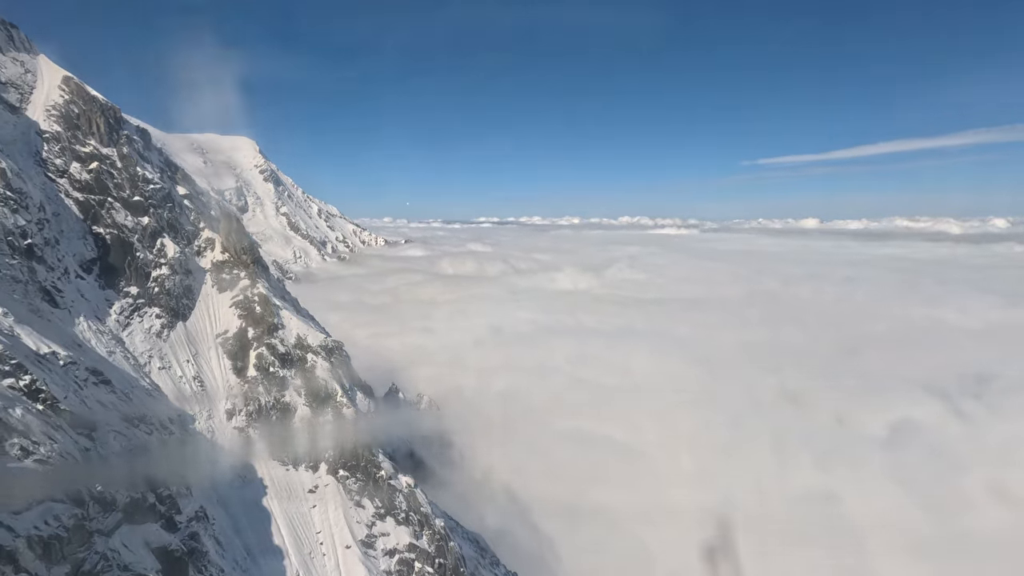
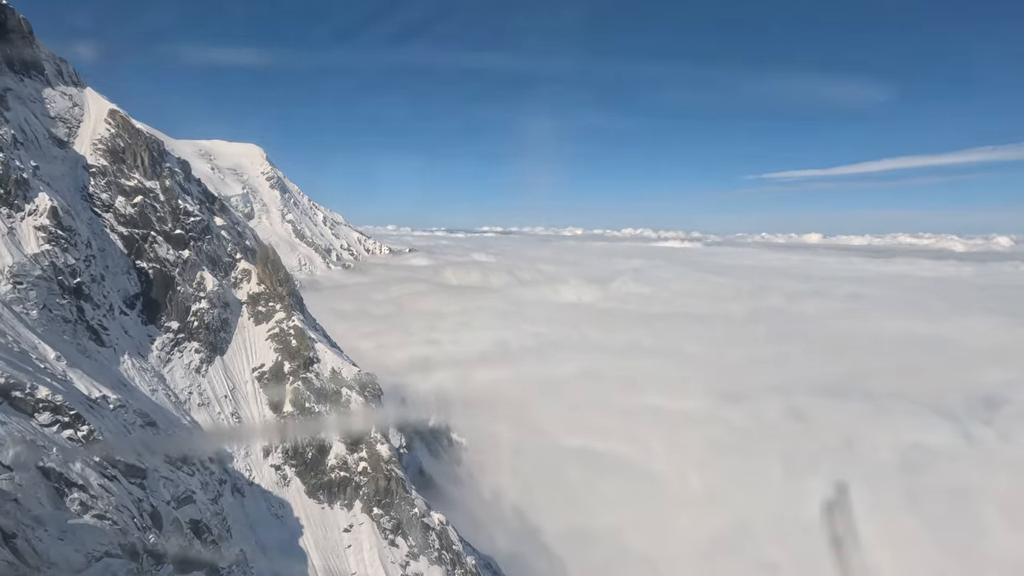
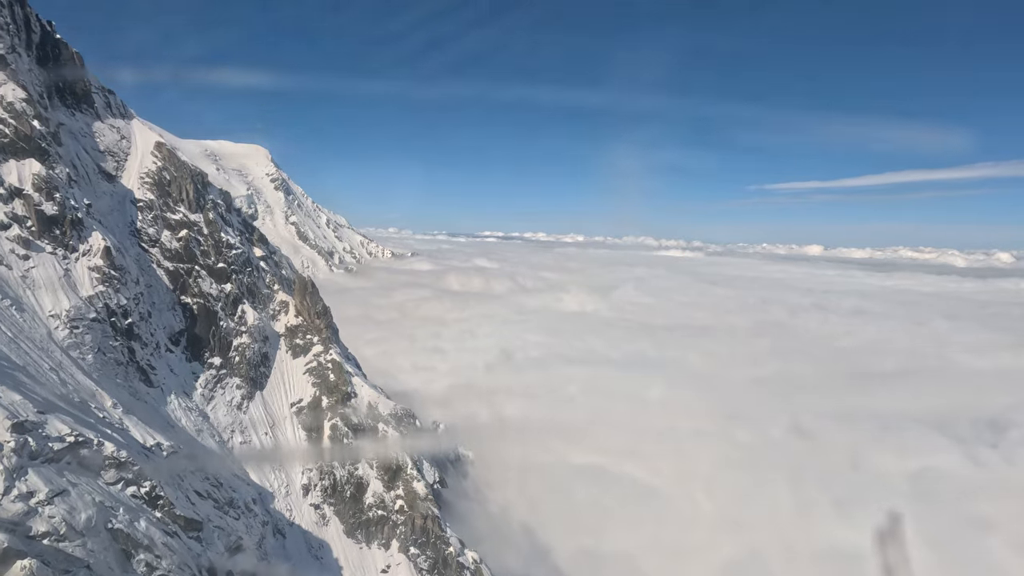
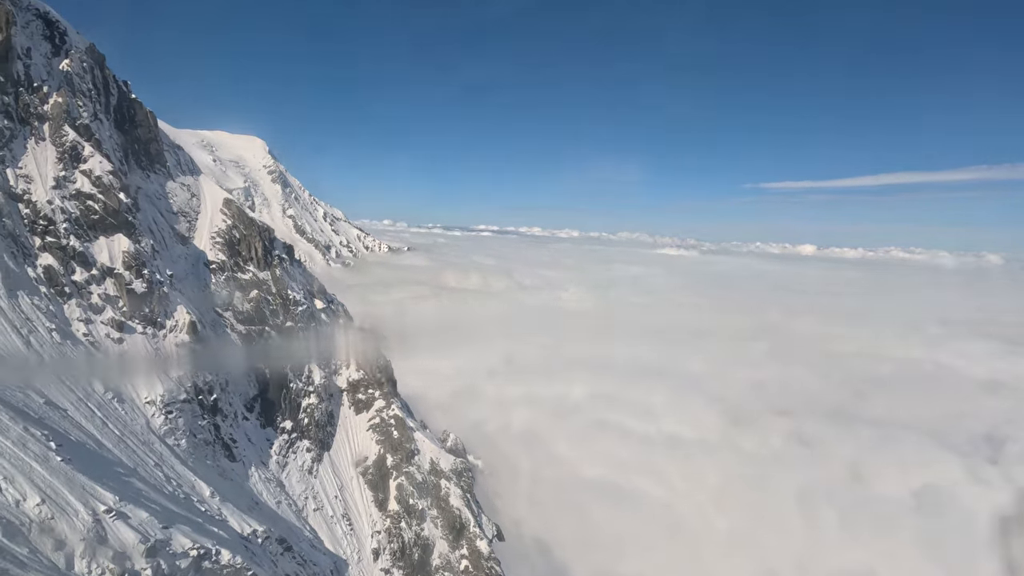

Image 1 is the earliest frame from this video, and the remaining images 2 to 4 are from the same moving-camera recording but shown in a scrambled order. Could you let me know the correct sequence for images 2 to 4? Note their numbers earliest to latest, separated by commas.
2, 3, 4
